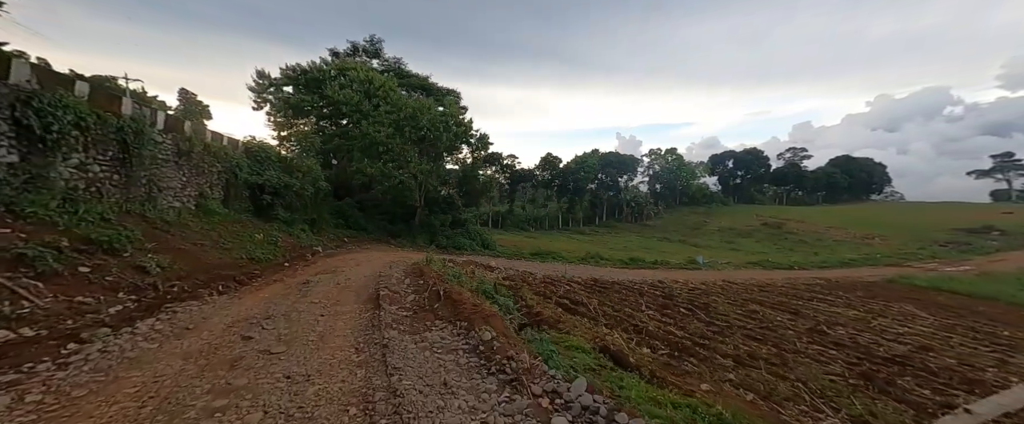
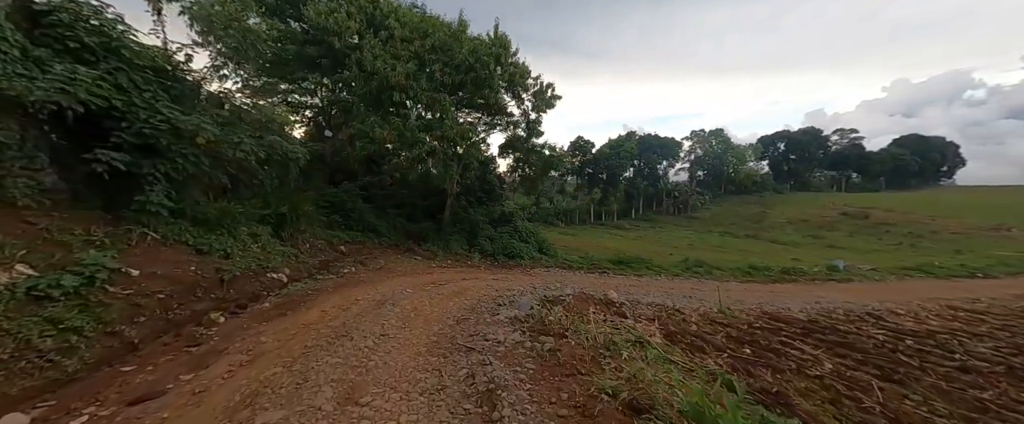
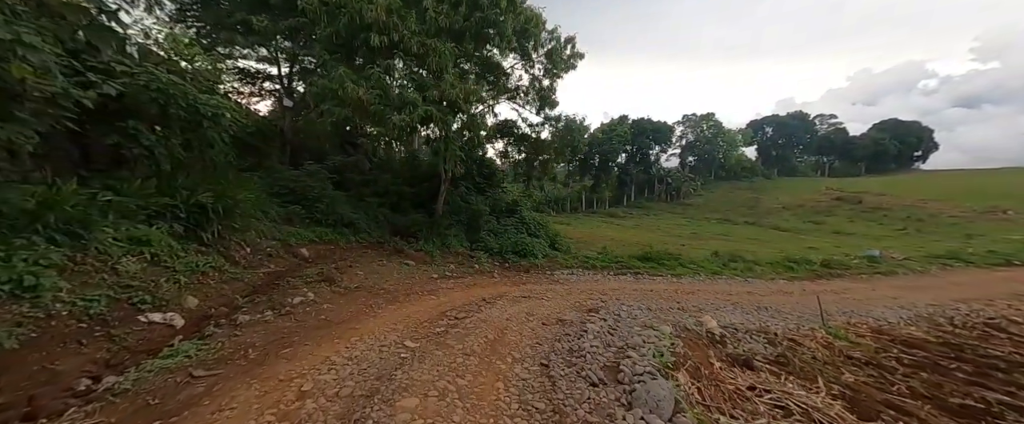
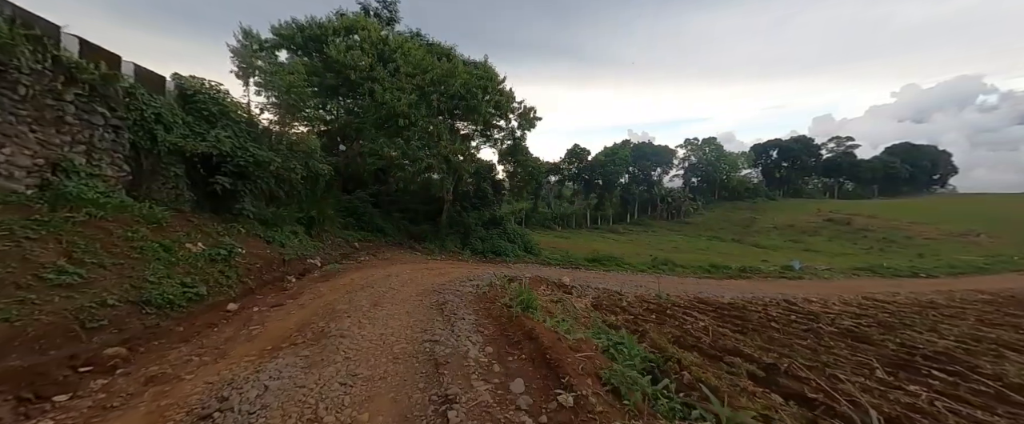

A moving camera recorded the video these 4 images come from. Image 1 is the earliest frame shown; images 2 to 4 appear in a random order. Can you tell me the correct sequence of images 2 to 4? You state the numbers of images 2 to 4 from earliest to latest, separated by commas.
4, 2, 3
